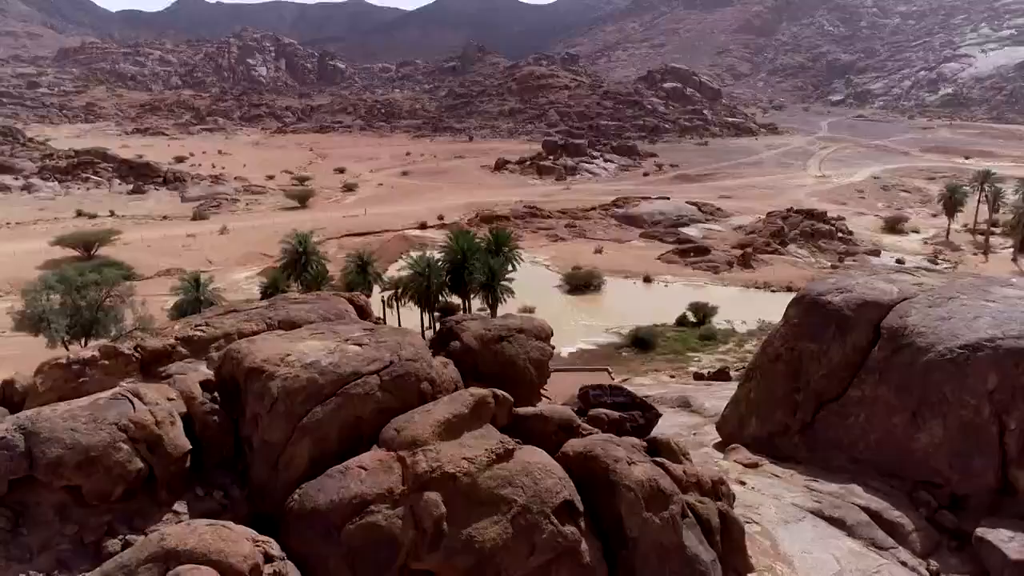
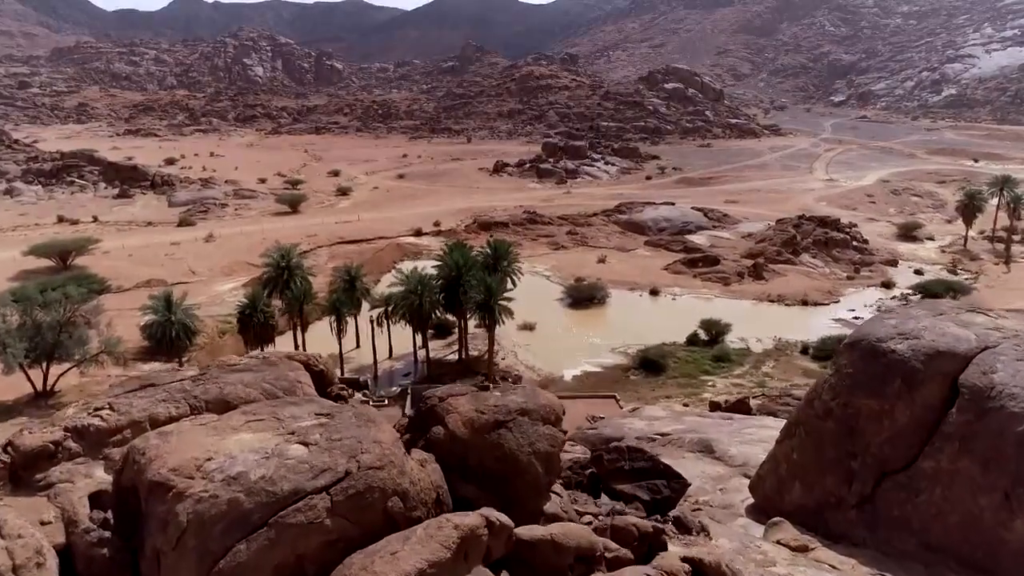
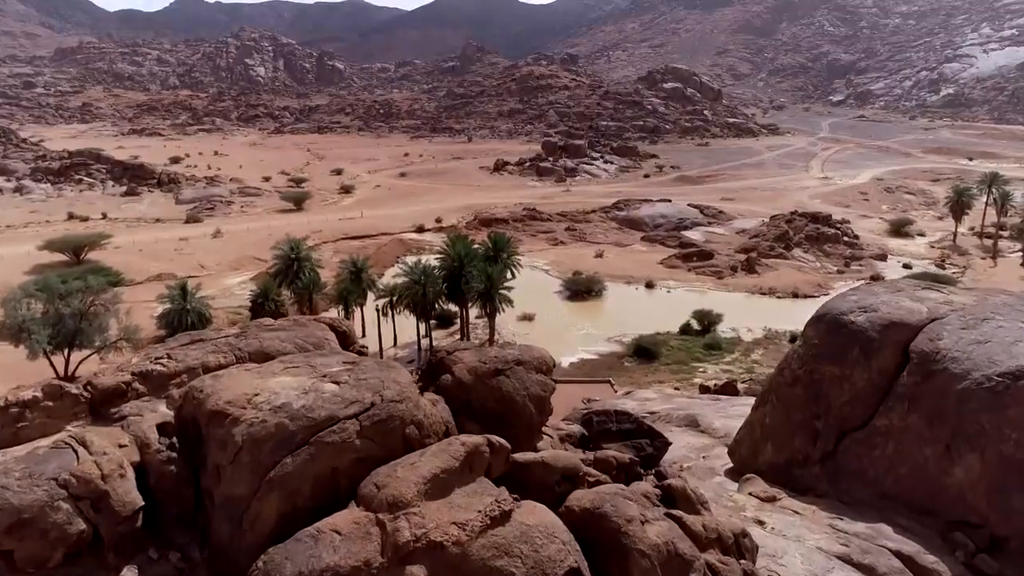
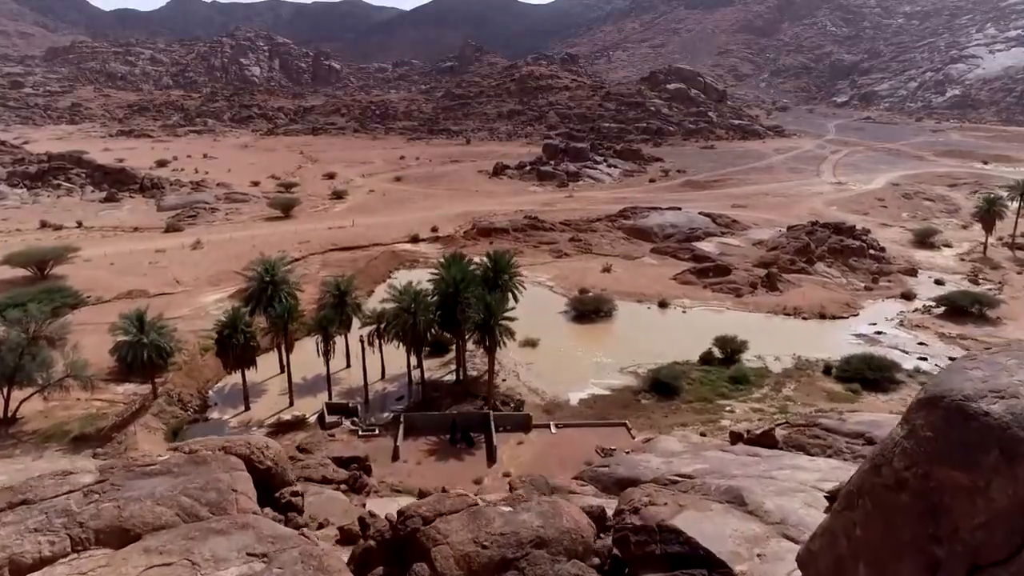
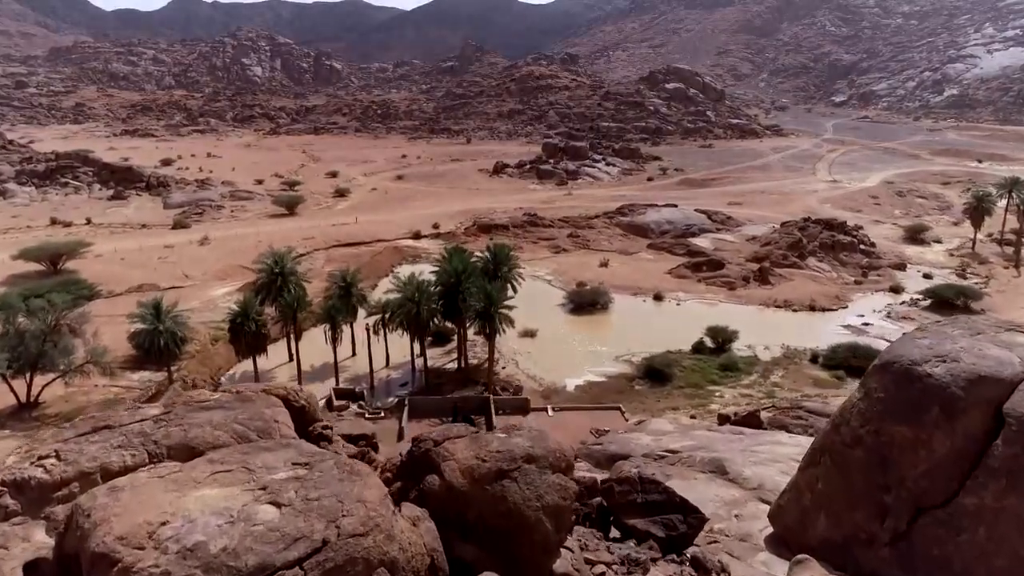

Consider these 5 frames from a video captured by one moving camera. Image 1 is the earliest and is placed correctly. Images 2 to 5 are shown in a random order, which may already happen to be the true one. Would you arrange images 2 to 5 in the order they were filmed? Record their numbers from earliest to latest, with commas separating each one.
3, 2, 5, 4
